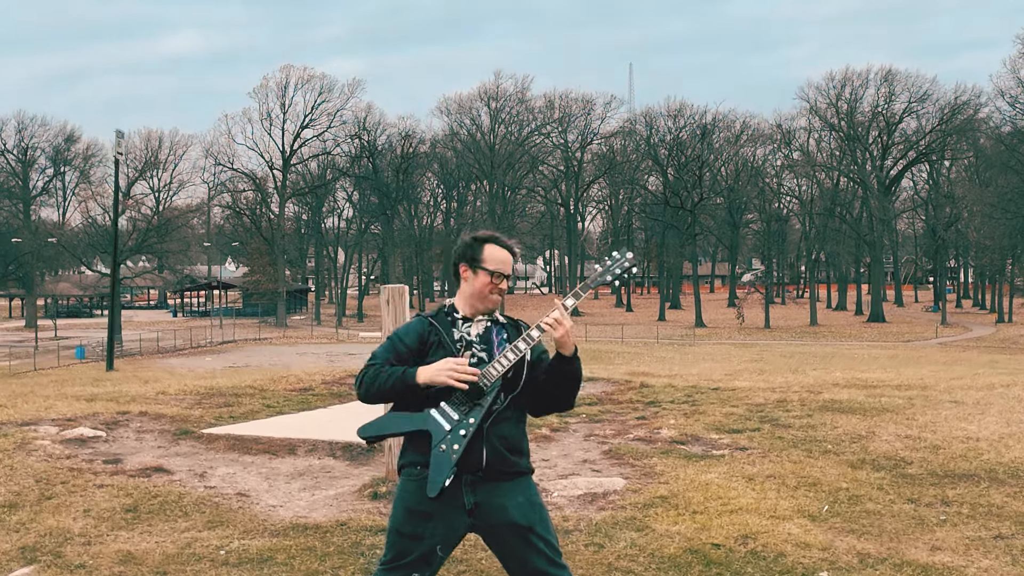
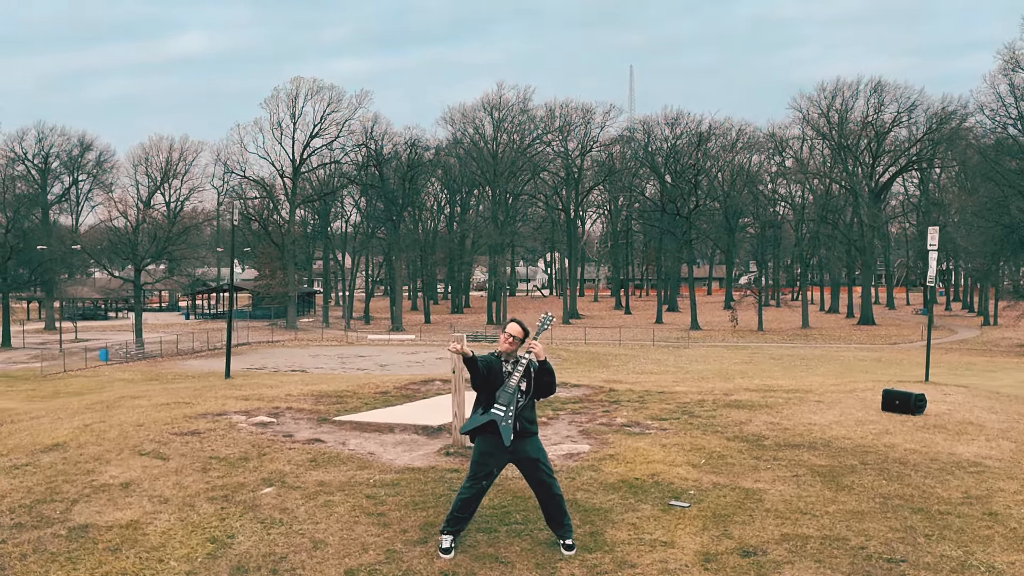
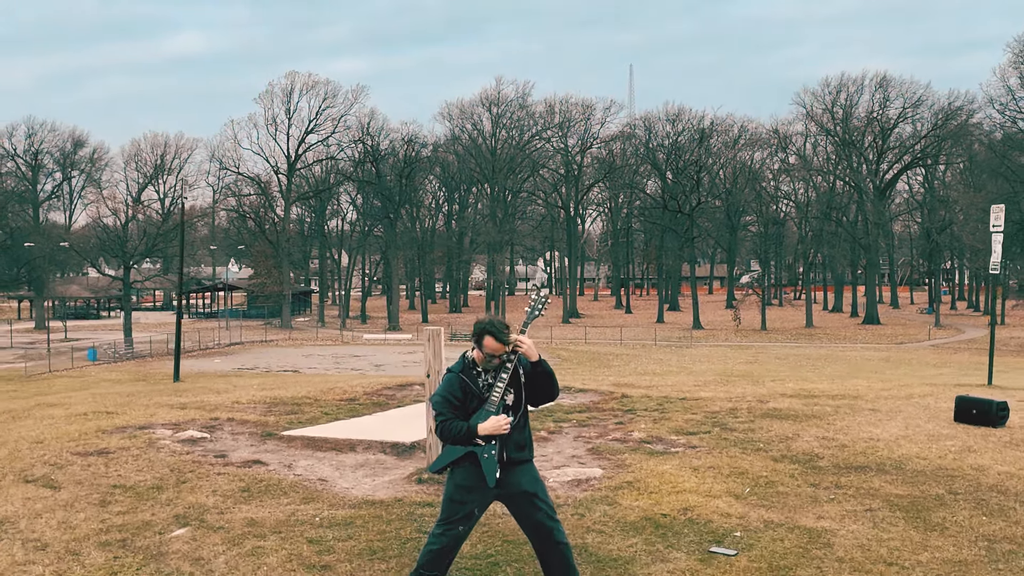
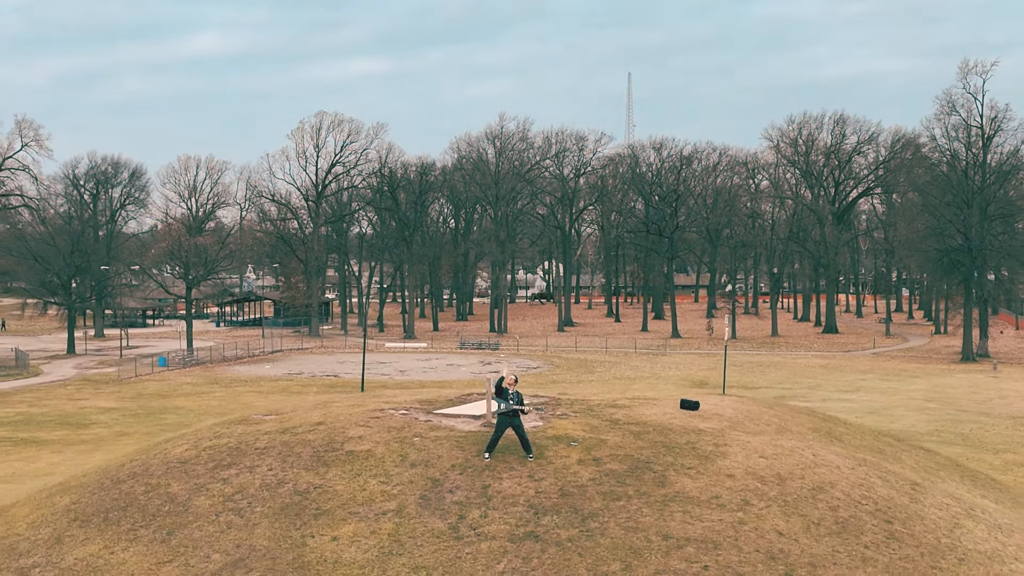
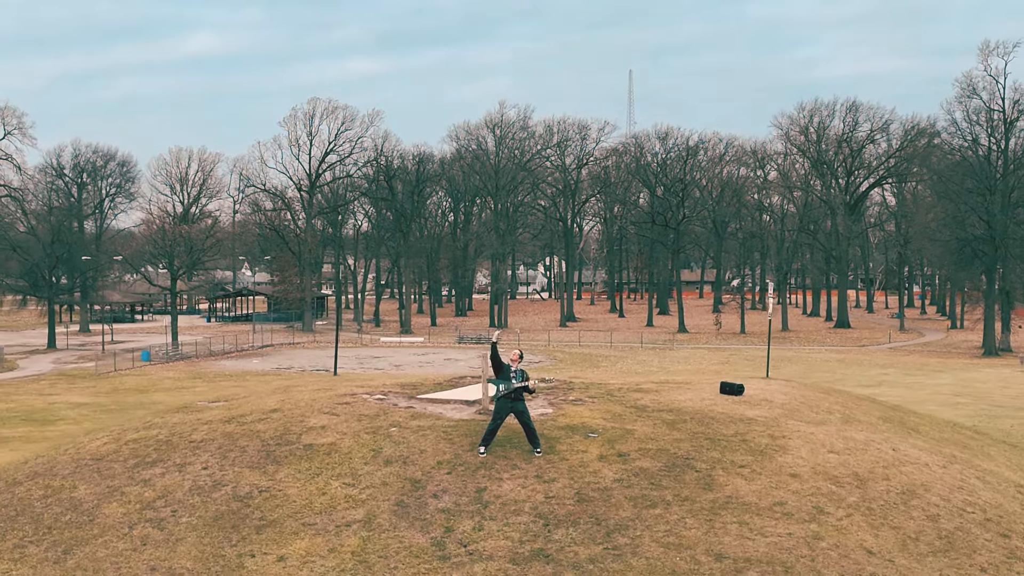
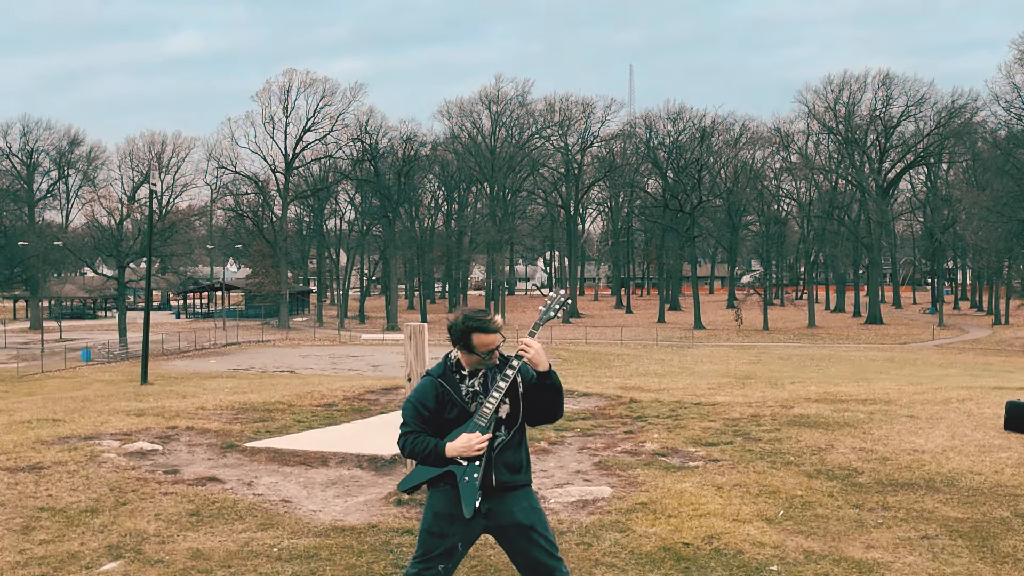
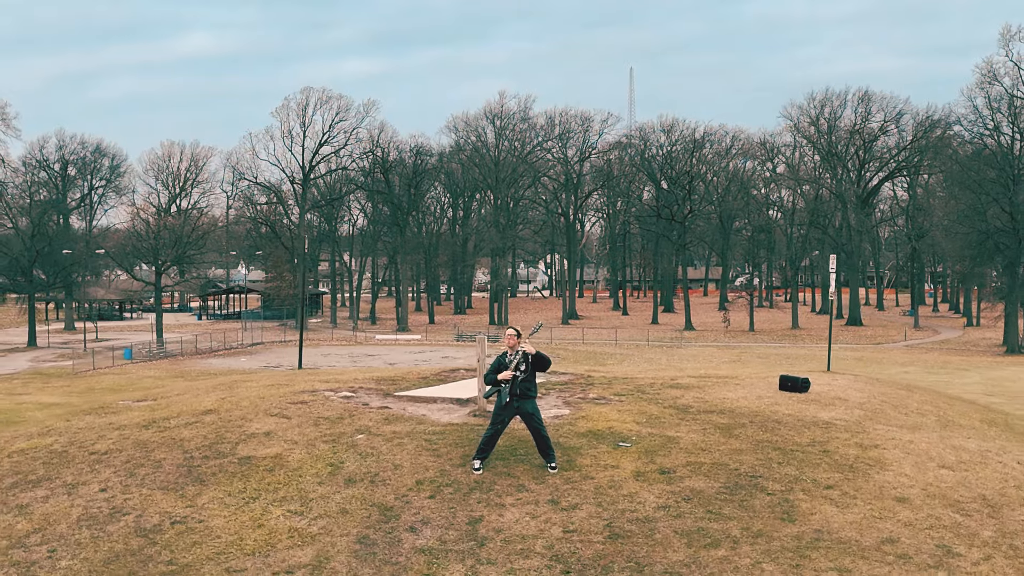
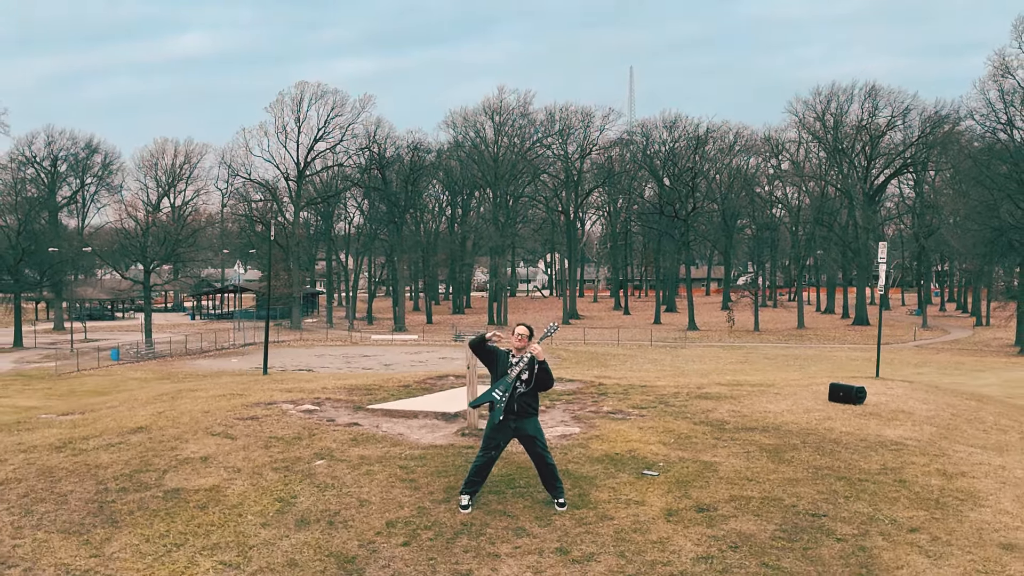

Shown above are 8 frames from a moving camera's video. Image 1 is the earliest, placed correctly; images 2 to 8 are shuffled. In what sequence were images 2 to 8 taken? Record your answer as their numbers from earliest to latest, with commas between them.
6, 3, 2, 8, 7, 5, 4
